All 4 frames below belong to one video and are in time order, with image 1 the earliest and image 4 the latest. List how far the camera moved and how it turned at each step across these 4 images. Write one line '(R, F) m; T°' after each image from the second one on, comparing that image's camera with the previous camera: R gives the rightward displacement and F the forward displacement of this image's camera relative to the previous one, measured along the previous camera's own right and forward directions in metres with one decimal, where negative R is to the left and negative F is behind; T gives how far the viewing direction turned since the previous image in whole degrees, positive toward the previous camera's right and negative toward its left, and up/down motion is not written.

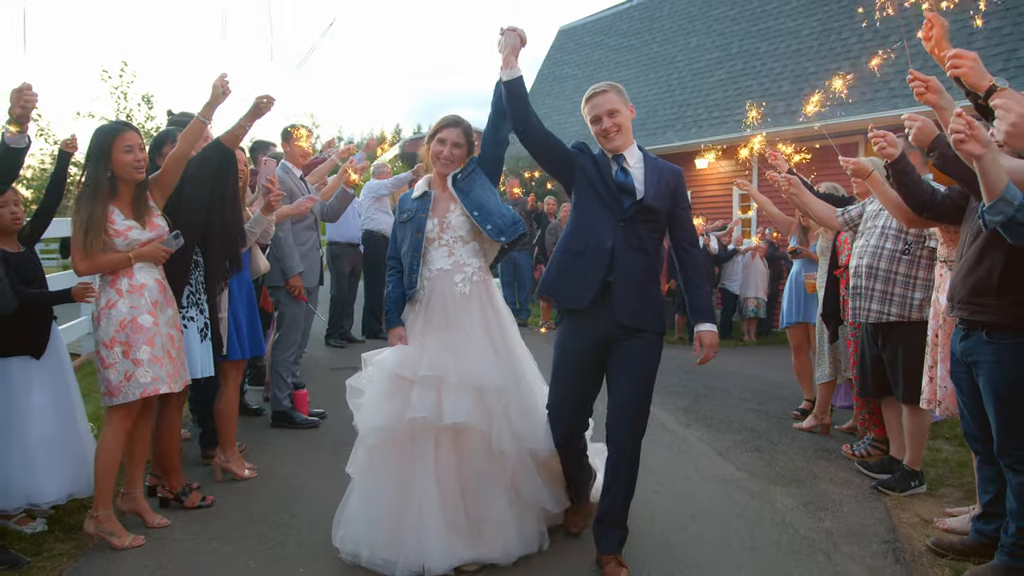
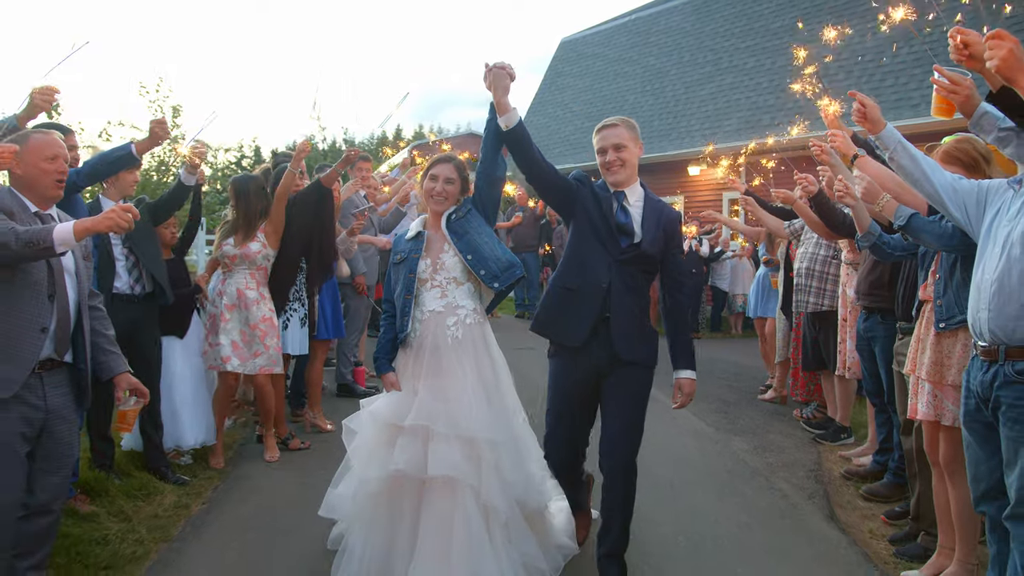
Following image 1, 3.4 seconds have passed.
(-0.2, -1.2) m; 0°
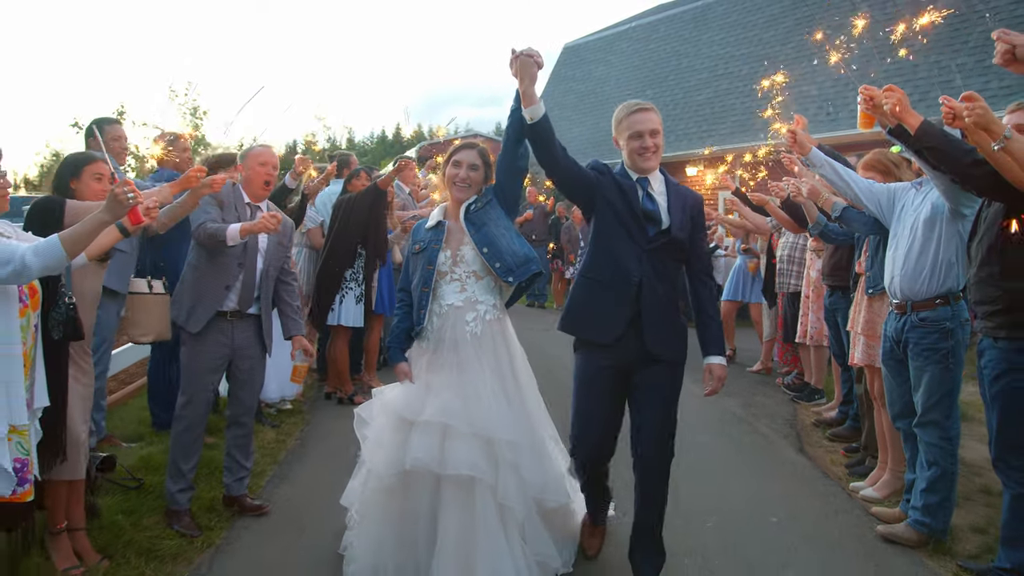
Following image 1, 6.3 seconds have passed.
(-0.3, -1.0) m; 0°
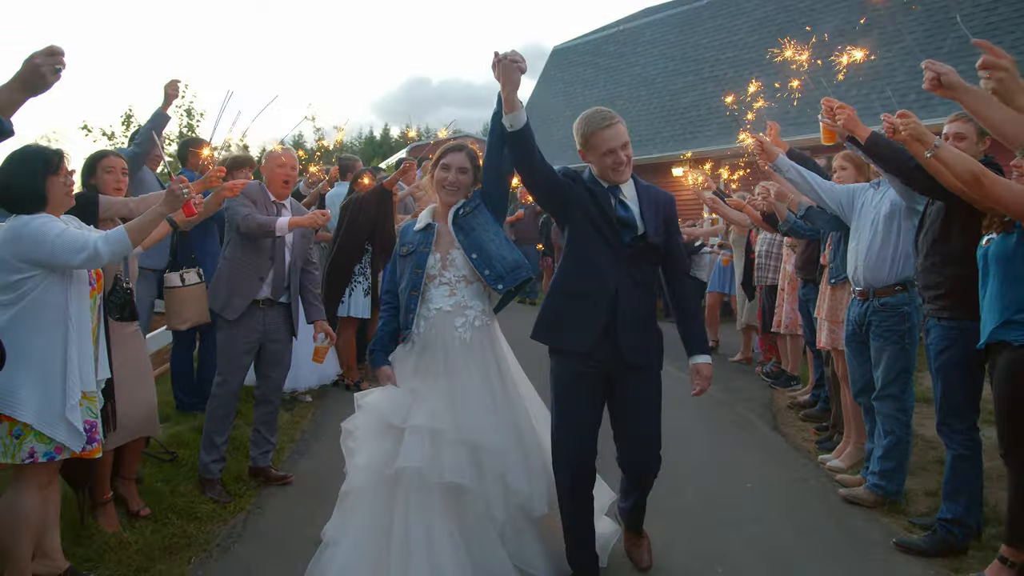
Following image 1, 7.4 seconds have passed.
(-0.1, -0.4) m; +1°
